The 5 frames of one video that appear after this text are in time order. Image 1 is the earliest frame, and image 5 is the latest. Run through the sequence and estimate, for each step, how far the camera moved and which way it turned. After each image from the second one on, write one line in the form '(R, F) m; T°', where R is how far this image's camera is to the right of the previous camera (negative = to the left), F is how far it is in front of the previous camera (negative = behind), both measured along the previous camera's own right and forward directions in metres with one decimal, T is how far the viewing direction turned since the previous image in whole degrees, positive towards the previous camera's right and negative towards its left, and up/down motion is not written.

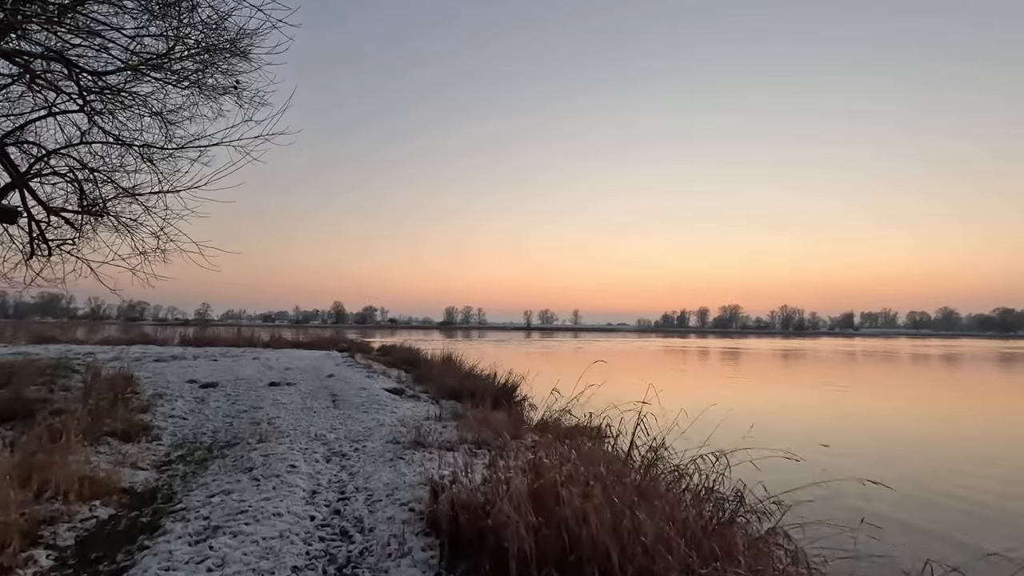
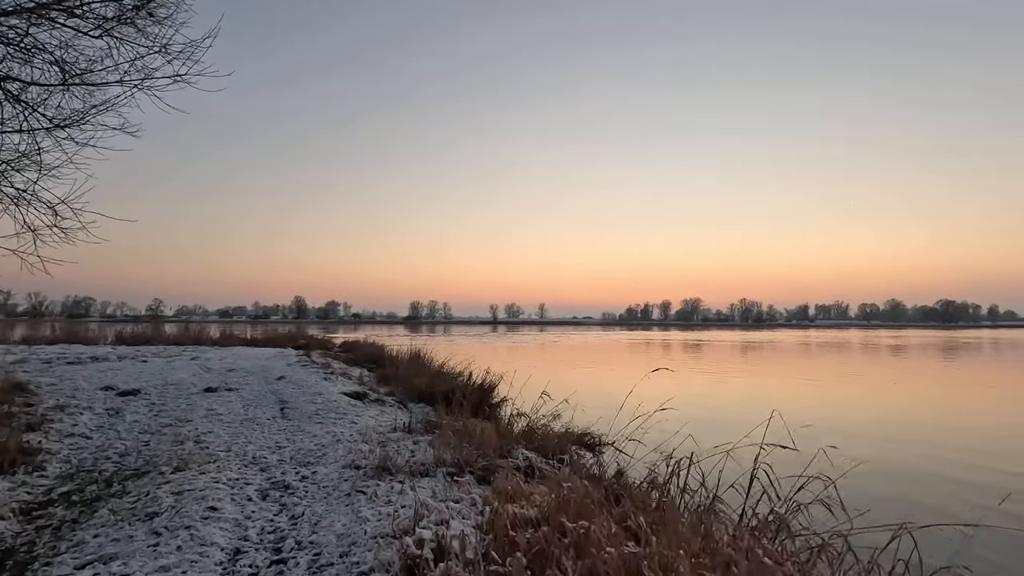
(-0.3, +1.7) m; +4°
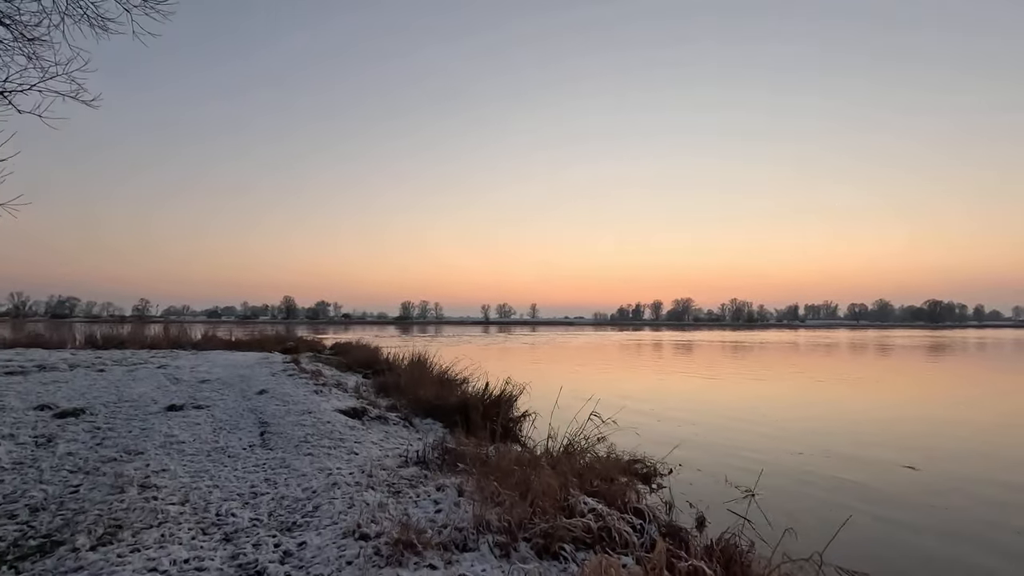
(-0.7, +2.0) m; +1°
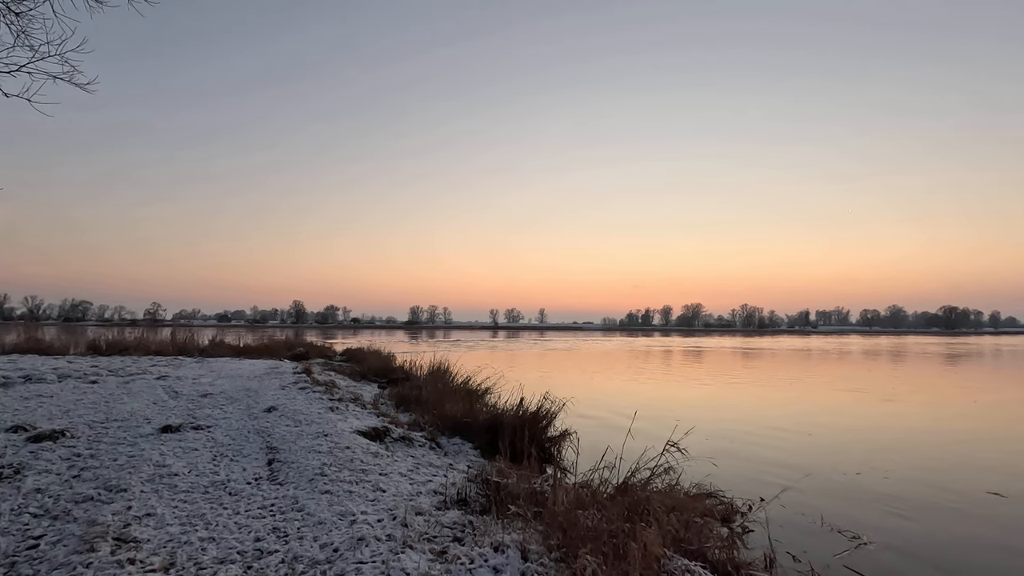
(-0.6, +1.3) m; -1°
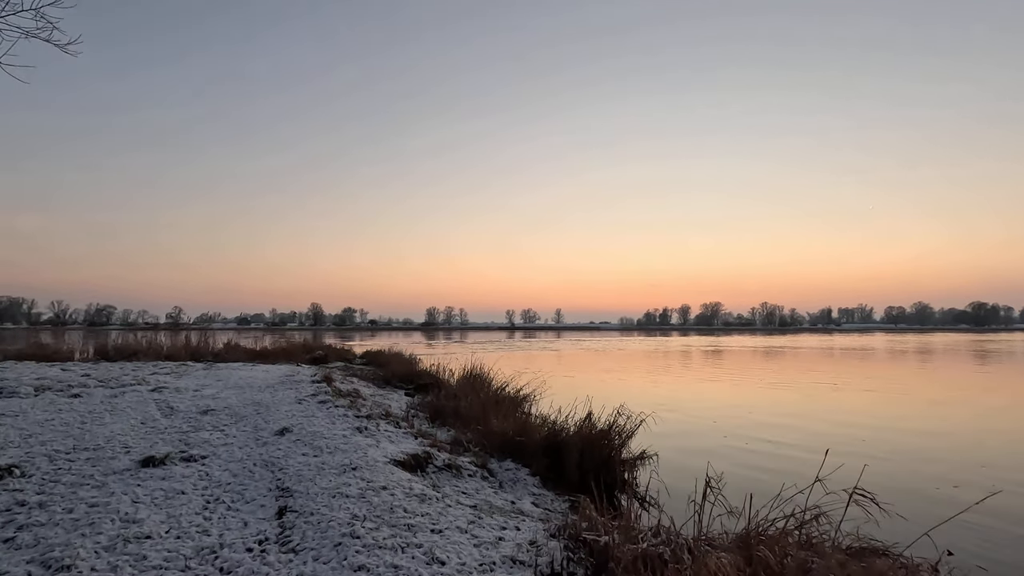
(-0.7, +1.9) m; -2°
